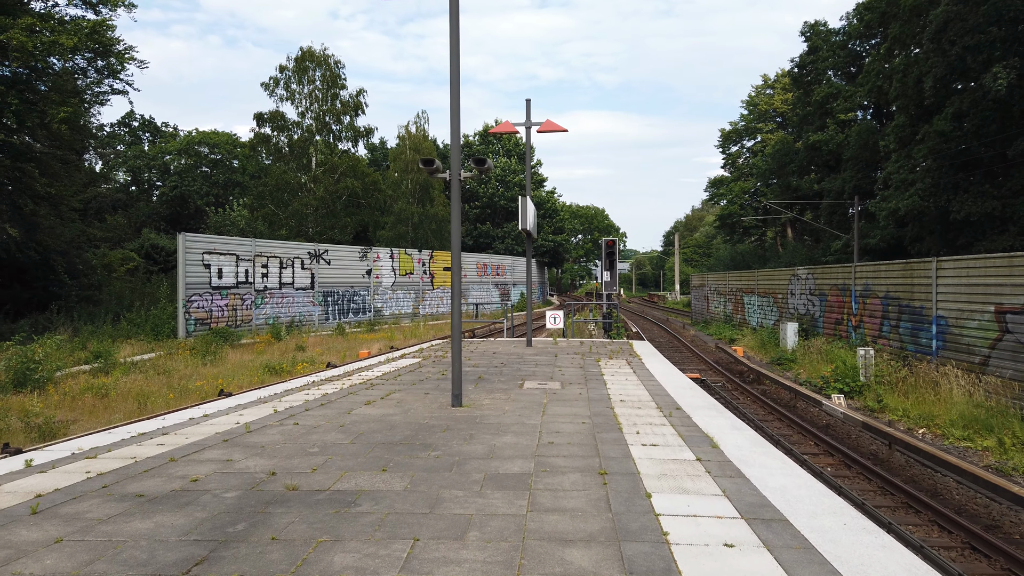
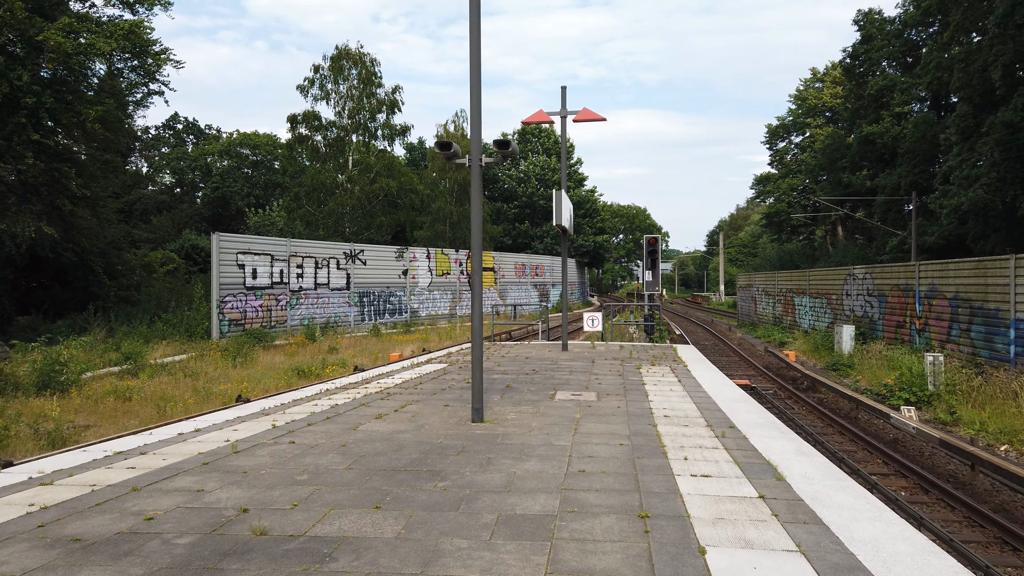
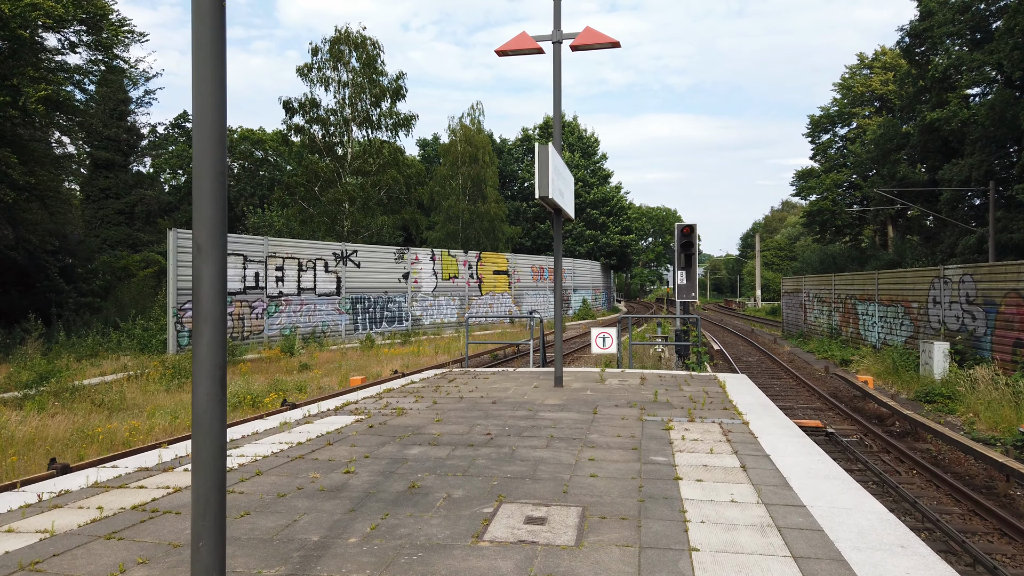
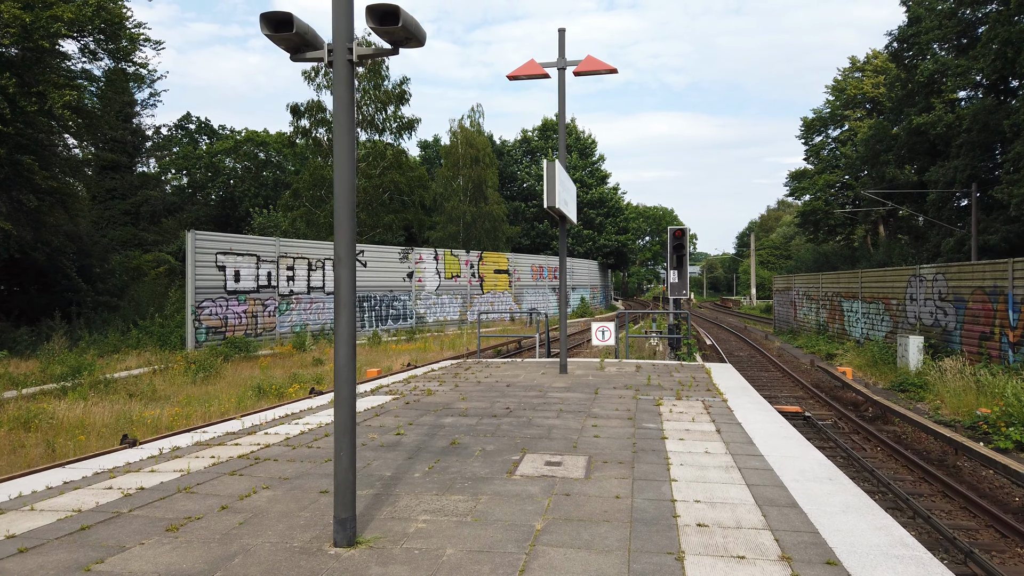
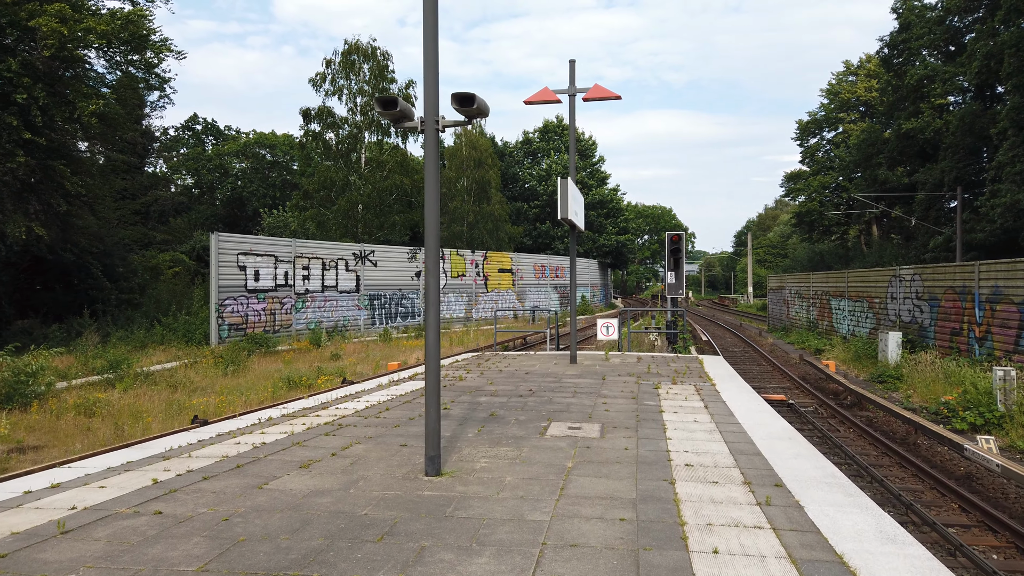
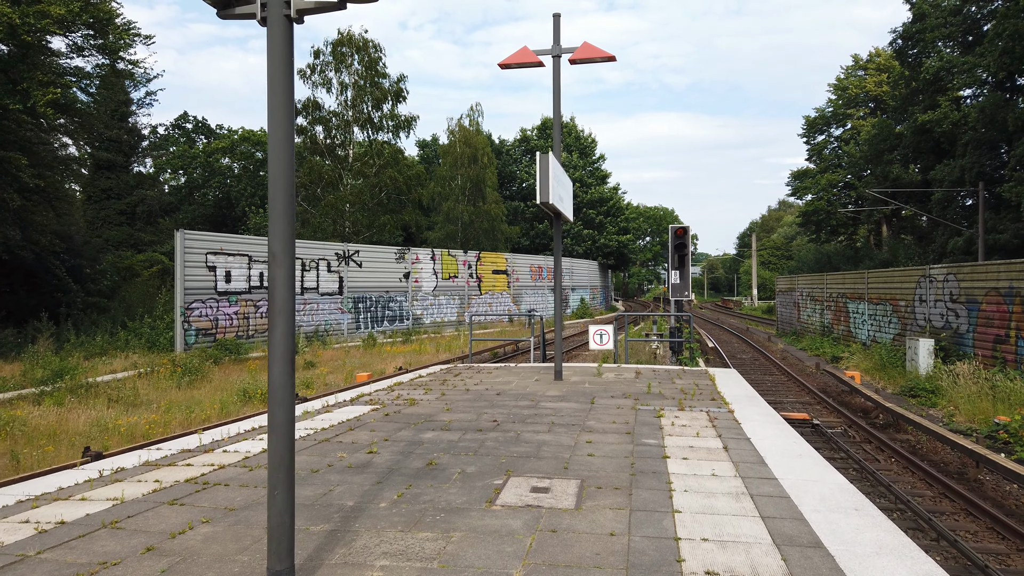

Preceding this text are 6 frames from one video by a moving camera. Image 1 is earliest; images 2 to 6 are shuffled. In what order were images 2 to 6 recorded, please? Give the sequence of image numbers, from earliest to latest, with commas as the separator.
2, 5, 4, 6, 3
